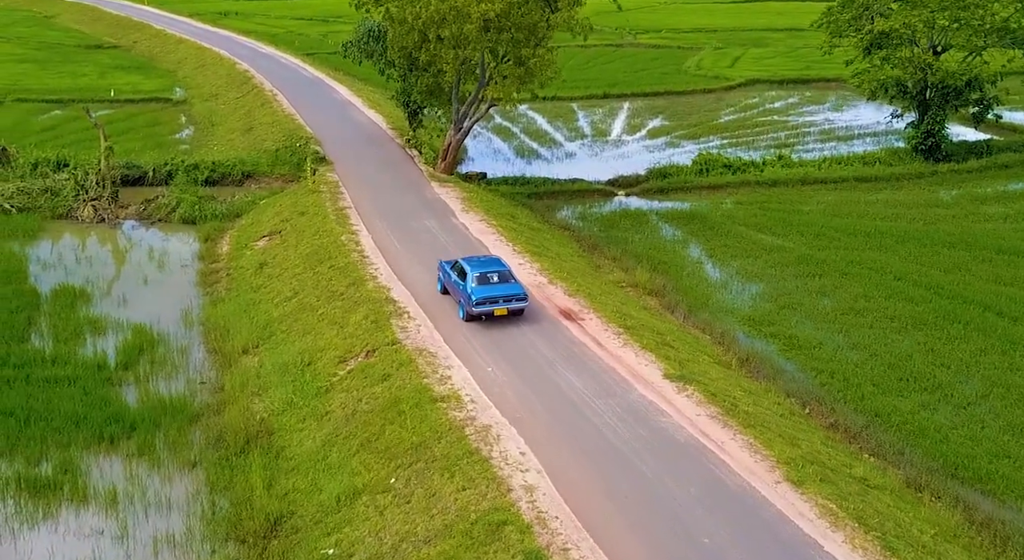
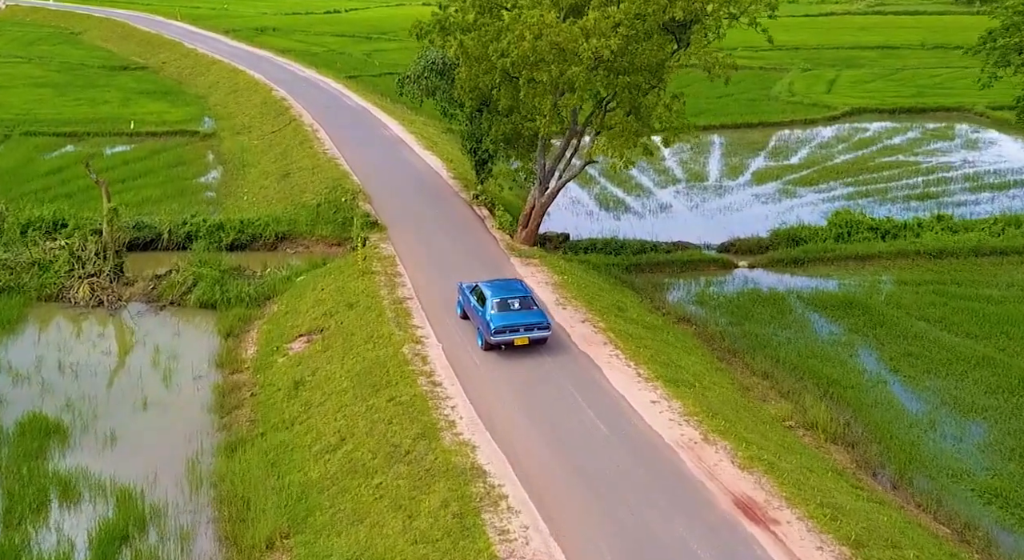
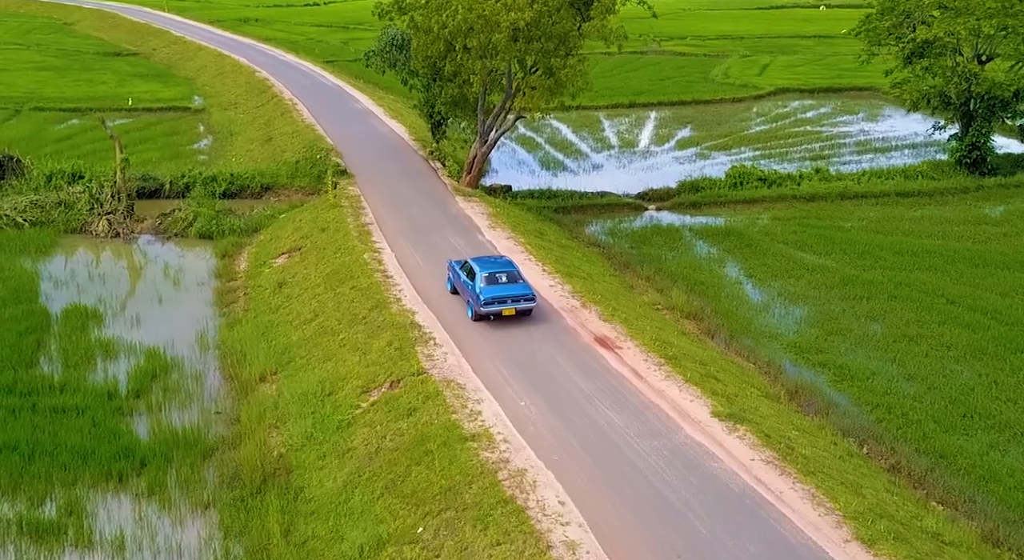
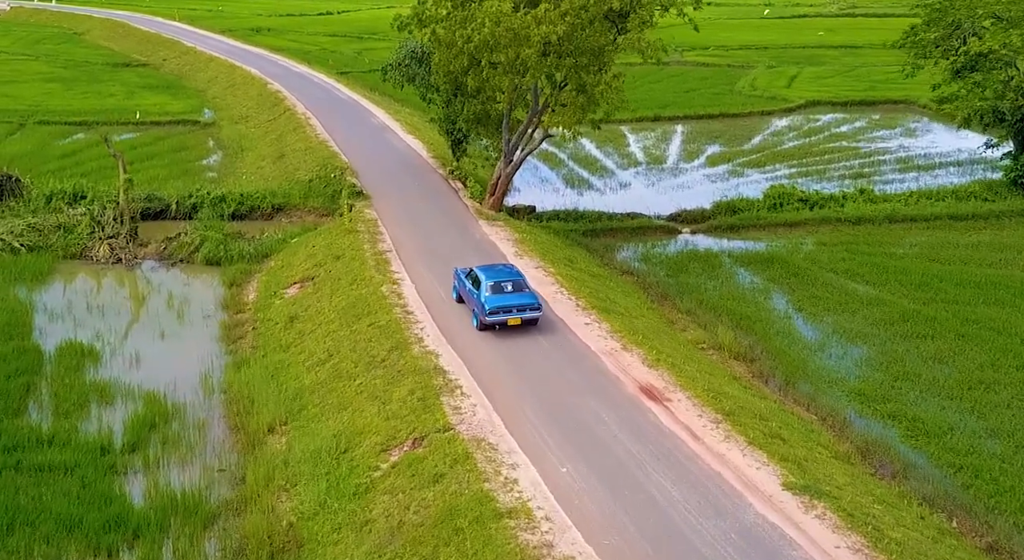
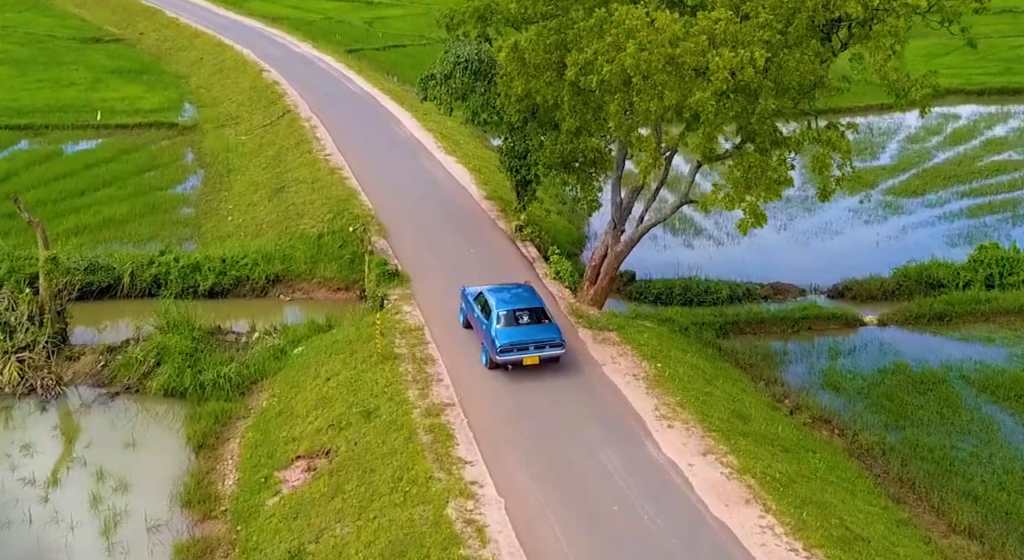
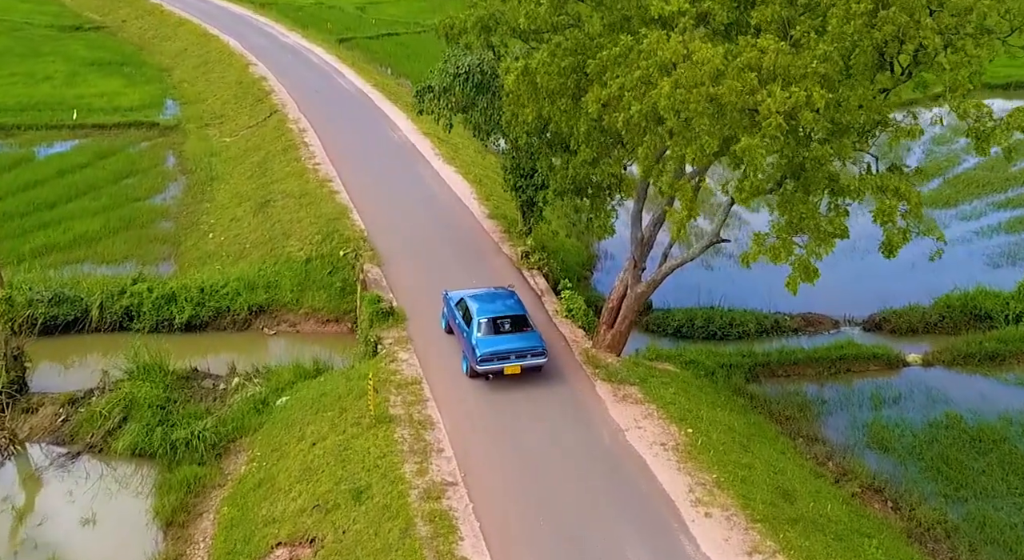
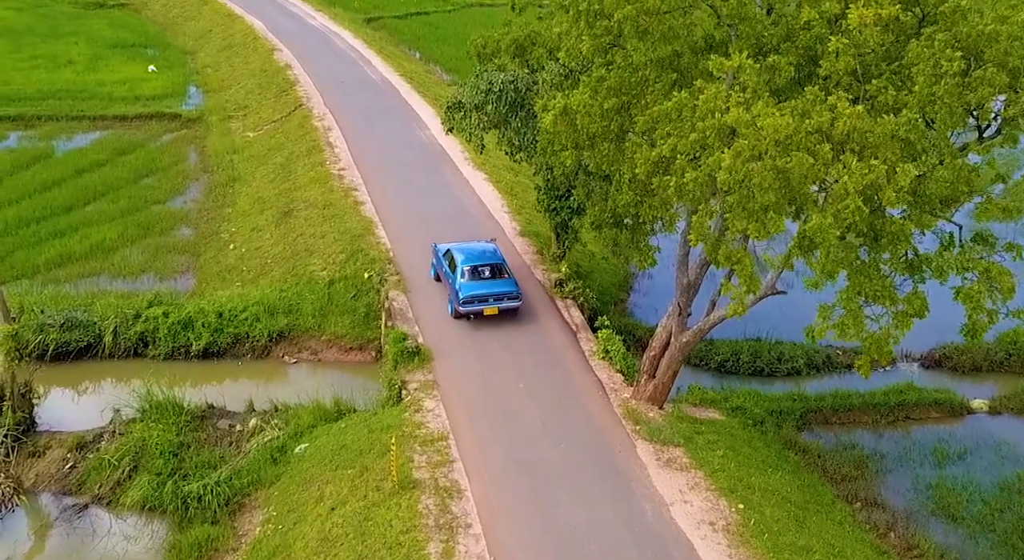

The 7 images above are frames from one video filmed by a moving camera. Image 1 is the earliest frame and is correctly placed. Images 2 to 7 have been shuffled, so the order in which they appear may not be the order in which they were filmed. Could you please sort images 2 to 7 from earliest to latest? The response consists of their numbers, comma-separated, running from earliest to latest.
3, 4, 2, 5, 6, 7
